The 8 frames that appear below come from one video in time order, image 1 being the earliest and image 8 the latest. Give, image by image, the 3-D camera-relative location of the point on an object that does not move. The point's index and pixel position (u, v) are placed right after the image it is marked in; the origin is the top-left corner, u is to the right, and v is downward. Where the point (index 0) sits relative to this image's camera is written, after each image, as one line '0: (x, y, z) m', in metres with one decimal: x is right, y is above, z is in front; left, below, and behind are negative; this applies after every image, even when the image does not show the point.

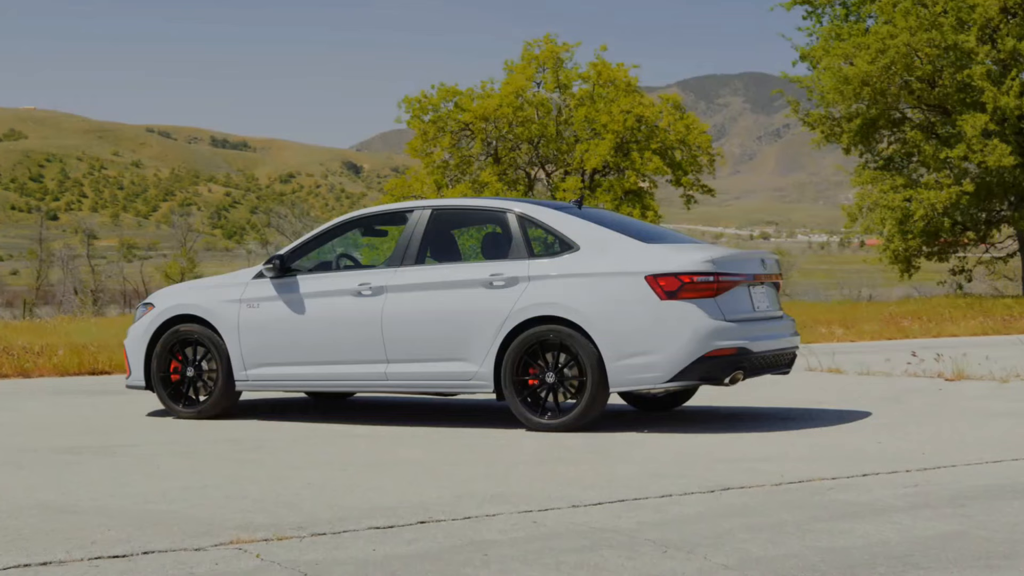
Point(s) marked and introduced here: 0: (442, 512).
0: (-0.3, -1.0, +5.6) m
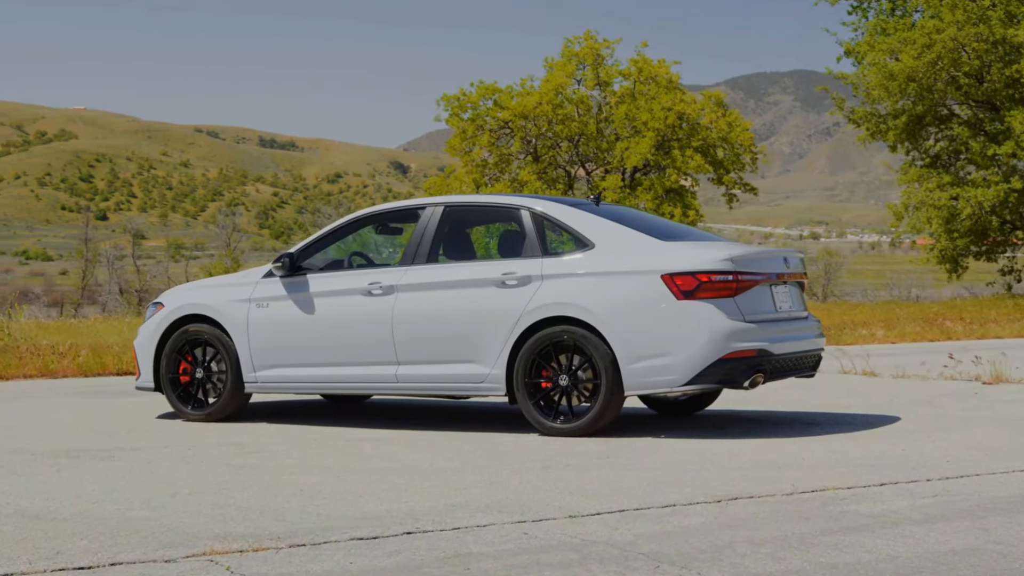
0: (-0.3, -1.0, +5.4) m
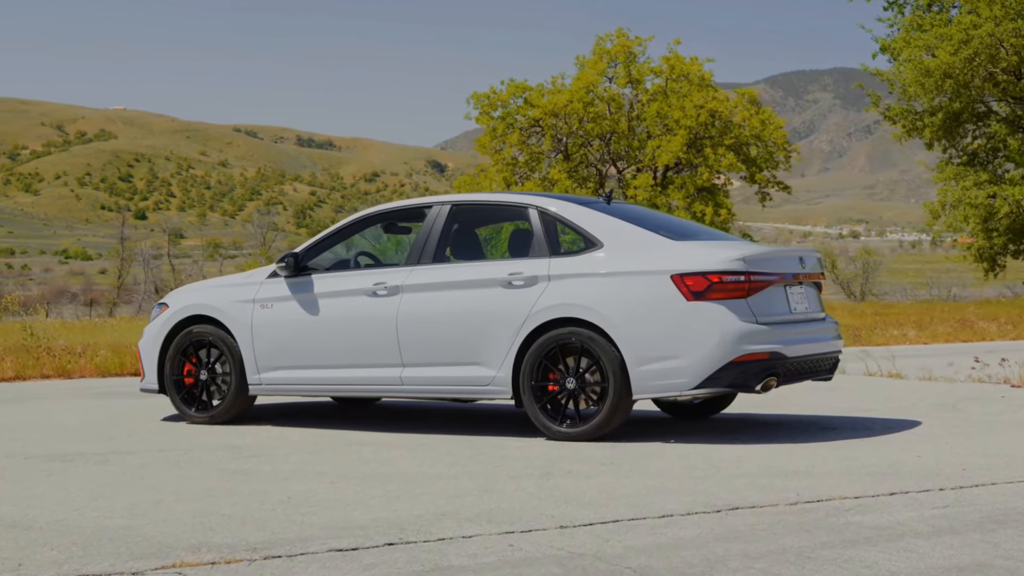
0: (-0.4, -1.0, +5.2) m
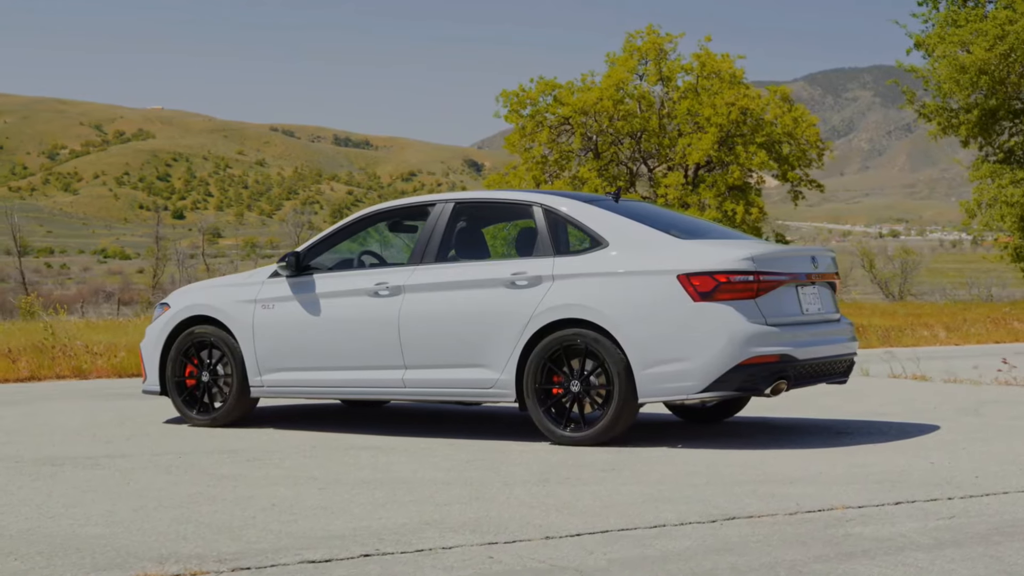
0: (-0.5, -1.0, +5.0) m
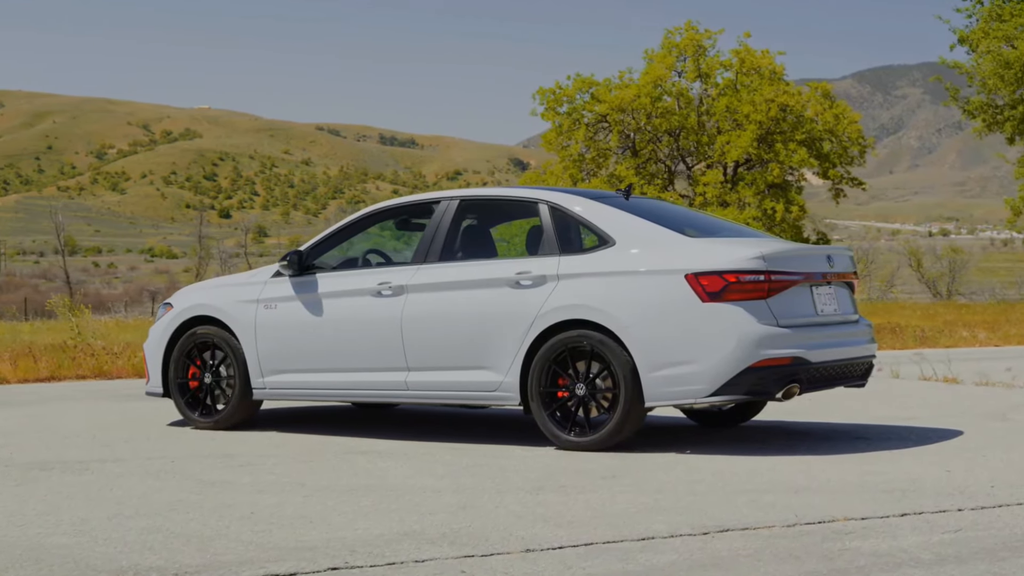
0: (-0.6, -1.0, +4.8) m
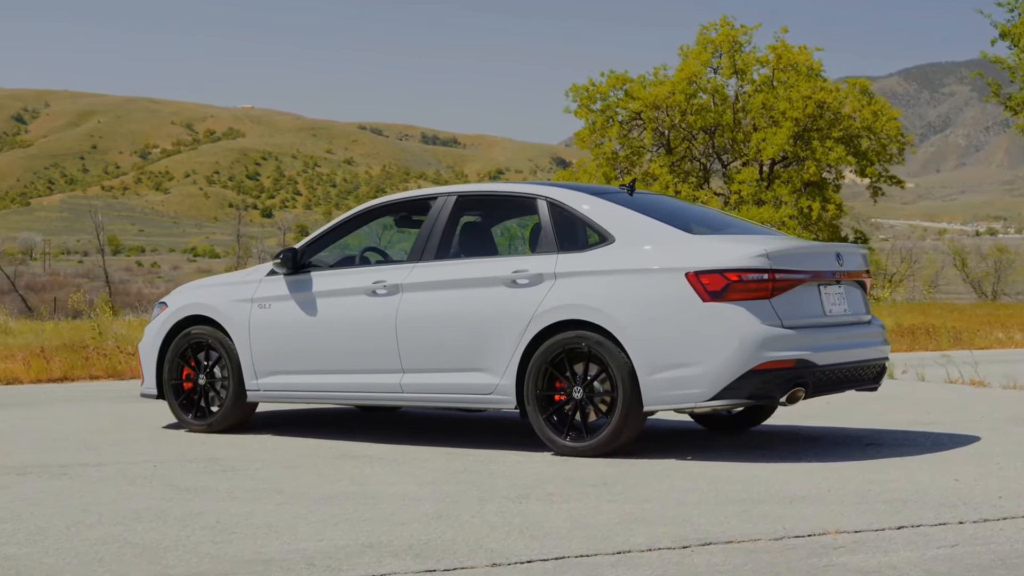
0: (-0.7, -1.1, +4.6) m
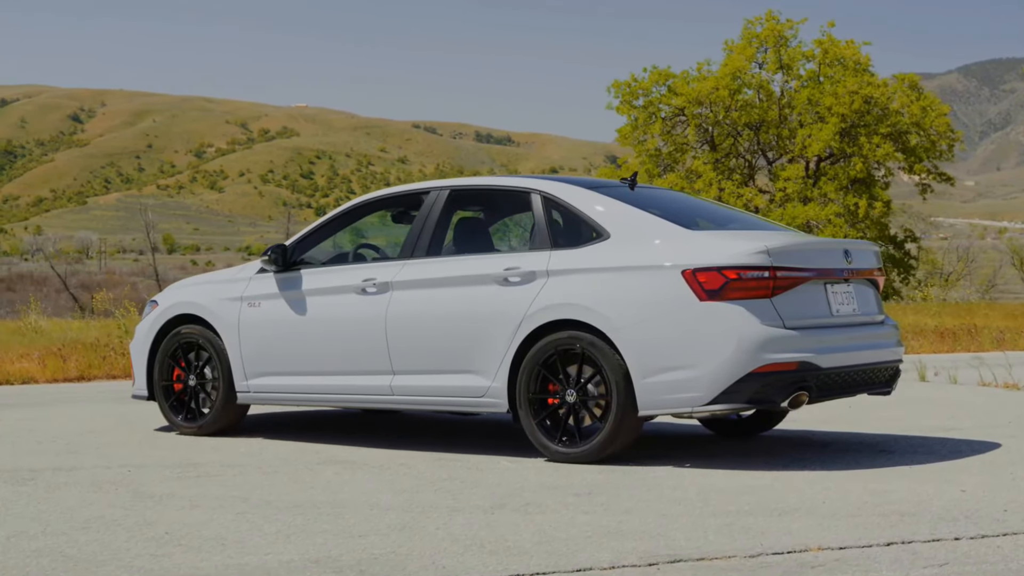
0: (-0.9, -1.1, +4.3) m
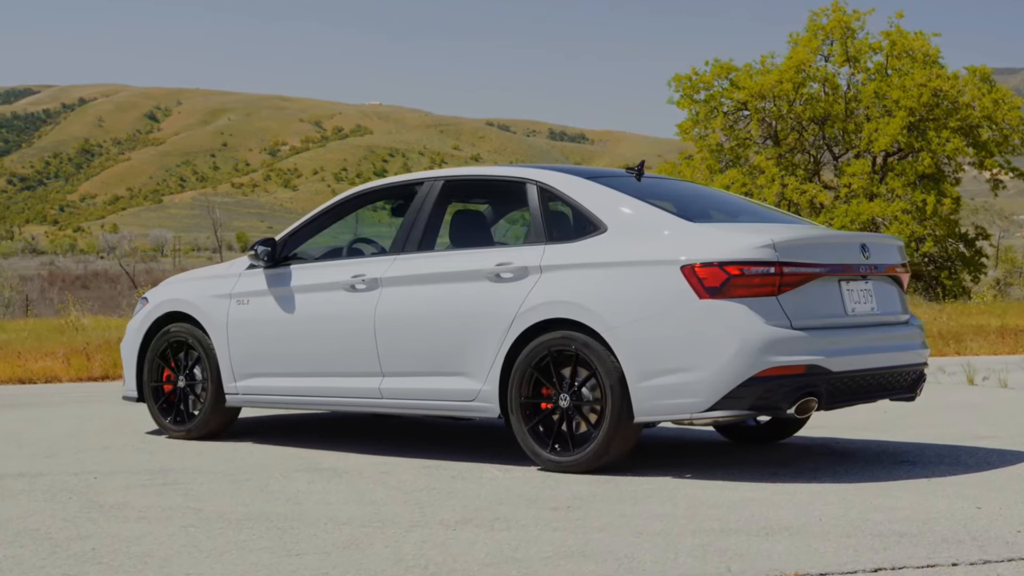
0: (-1.1, -1.0, +4.0) m
